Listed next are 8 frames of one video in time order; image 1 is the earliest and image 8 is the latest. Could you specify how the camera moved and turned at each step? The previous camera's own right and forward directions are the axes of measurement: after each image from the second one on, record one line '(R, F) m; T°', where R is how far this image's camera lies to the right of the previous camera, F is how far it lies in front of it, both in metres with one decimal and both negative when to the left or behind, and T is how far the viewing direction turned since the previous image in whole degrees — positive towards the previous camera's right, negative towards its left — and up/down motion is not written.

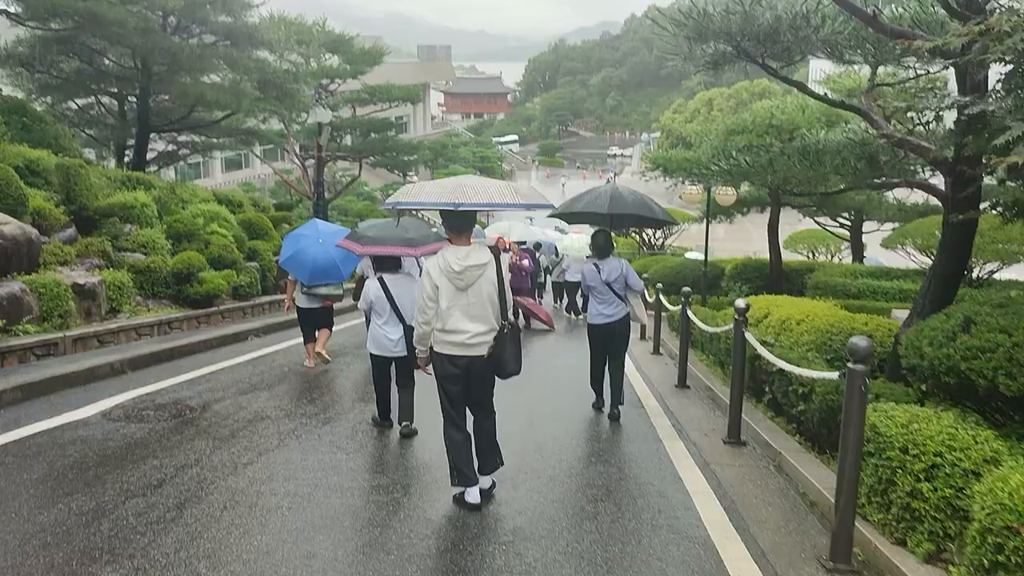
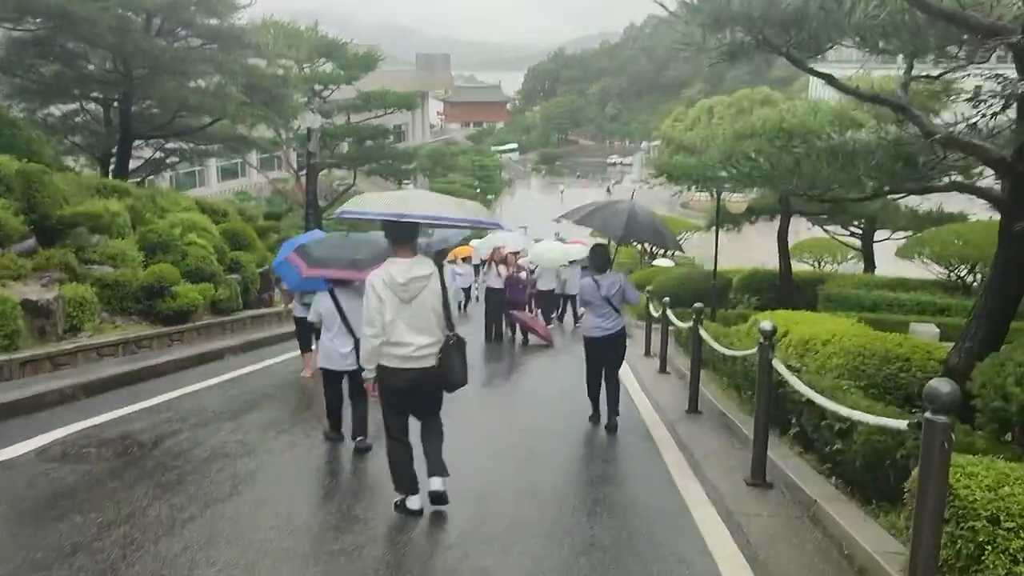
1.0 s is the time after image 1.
(+0.1, +0.8) m; 0°
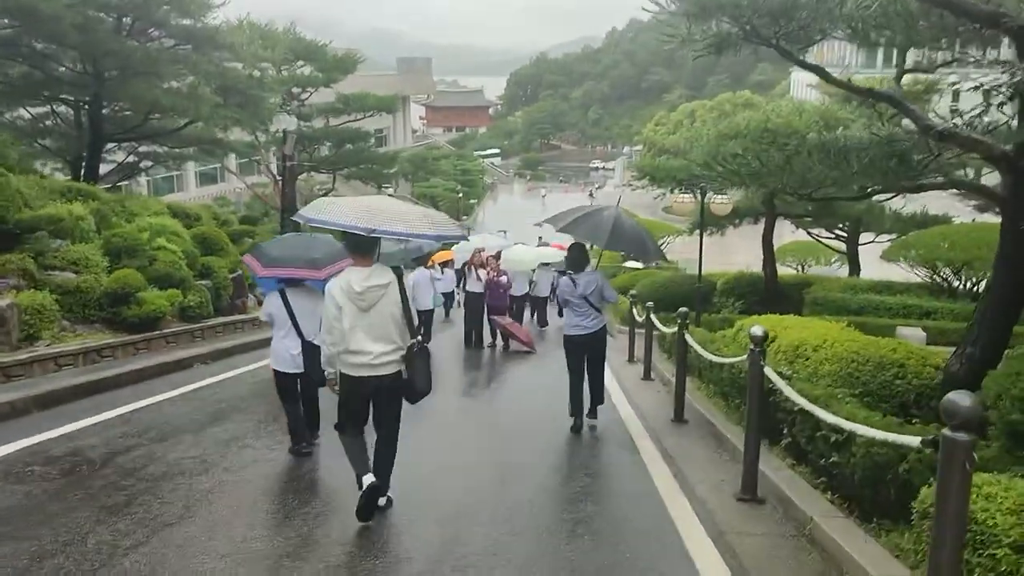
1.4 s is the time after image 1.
(0.0, +0.3) m; +1°
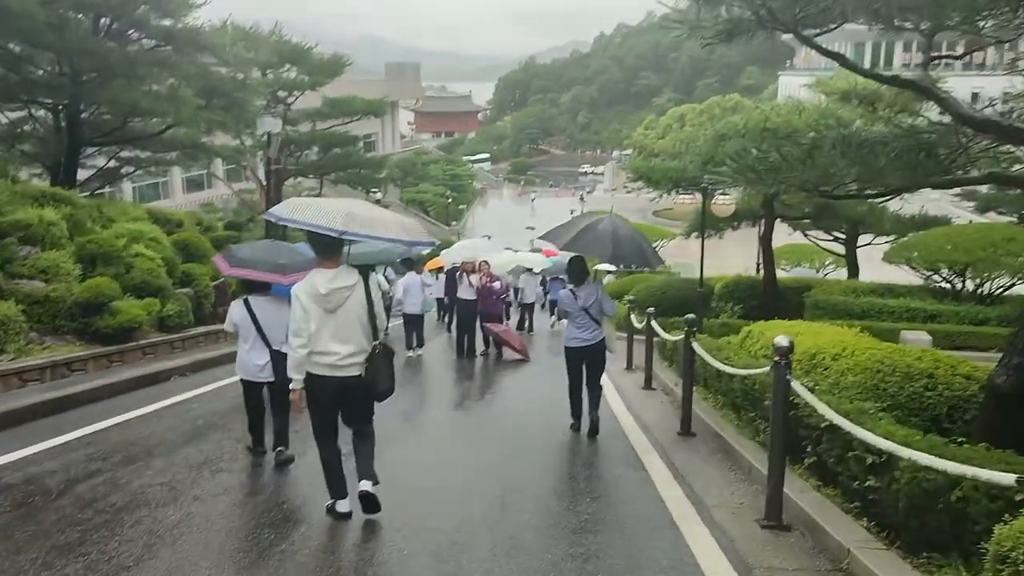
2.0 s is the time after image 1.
(-0.1, +0.5) m; +1°
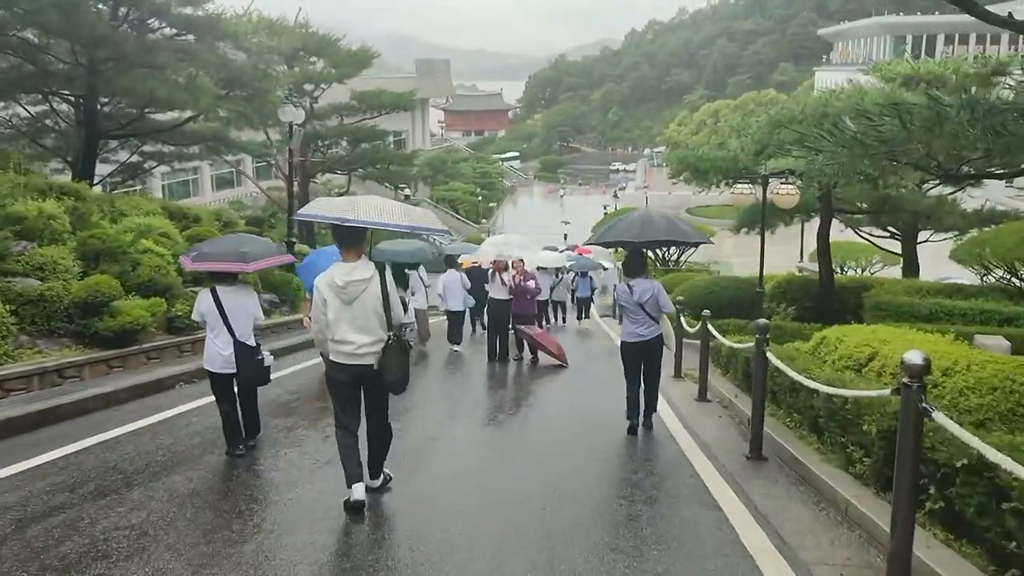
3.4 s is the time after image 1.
(-0.1, +1.0) m; -2°
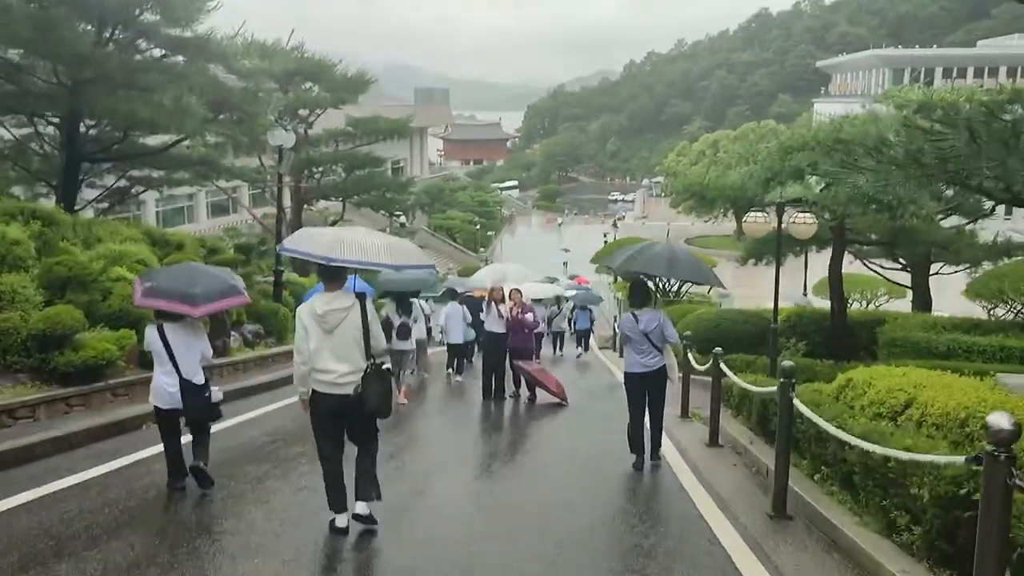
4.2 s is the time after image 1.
(0.0, +0.7) m; 0°
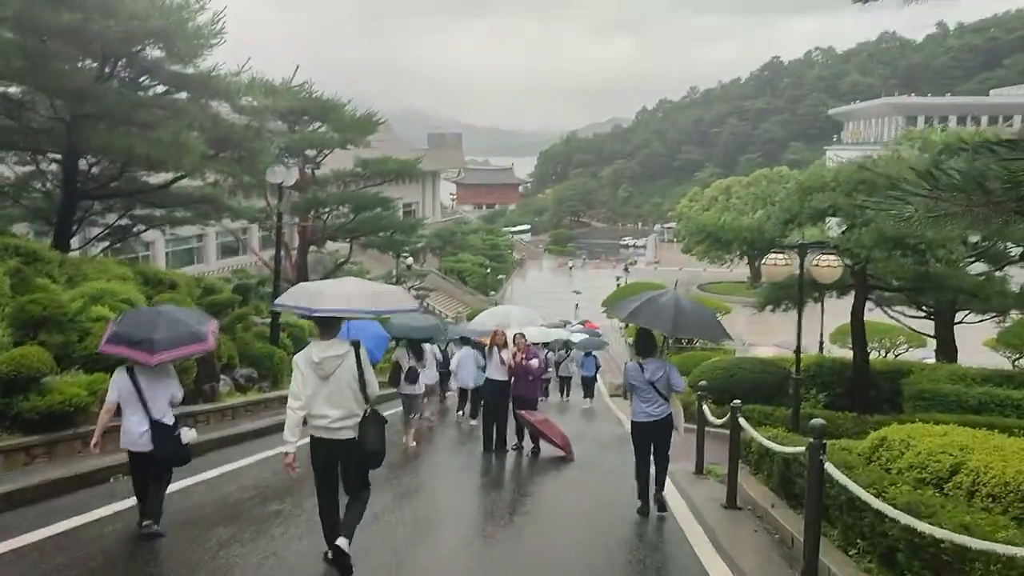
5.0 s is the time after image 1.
(+0.1, +0.6) m; -1°
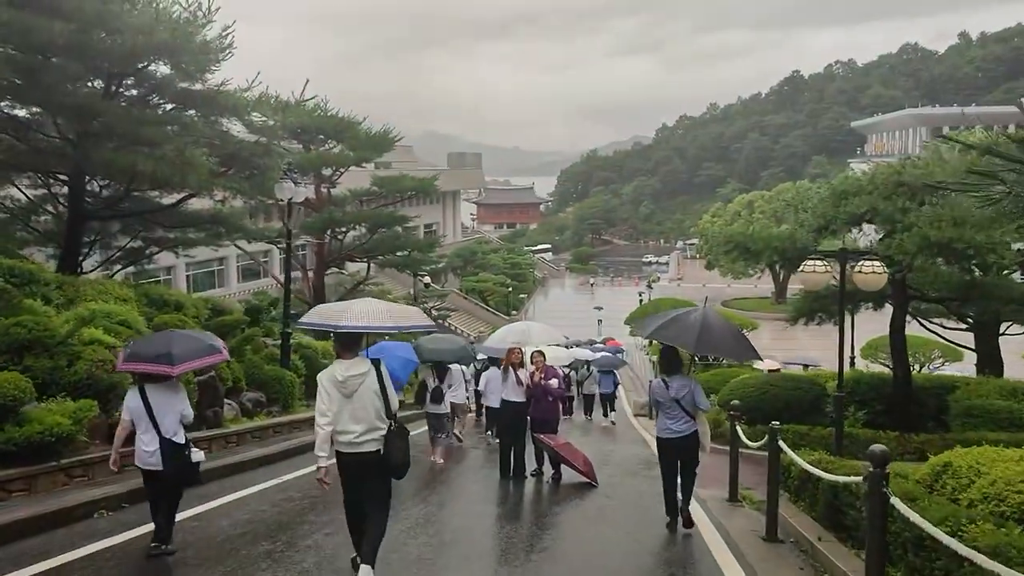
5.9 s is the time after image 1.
(+0.1, +0.7) m; -1°
